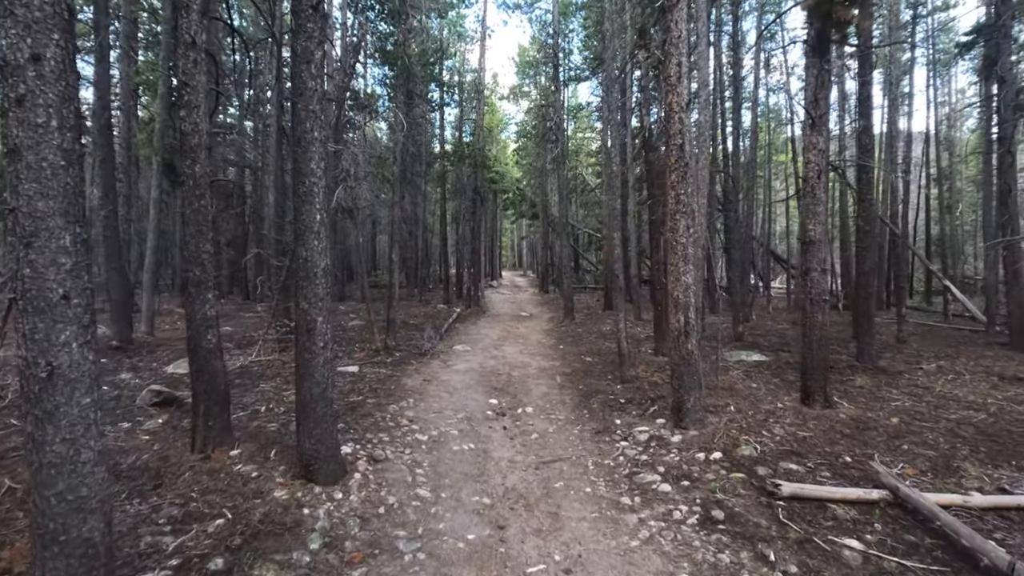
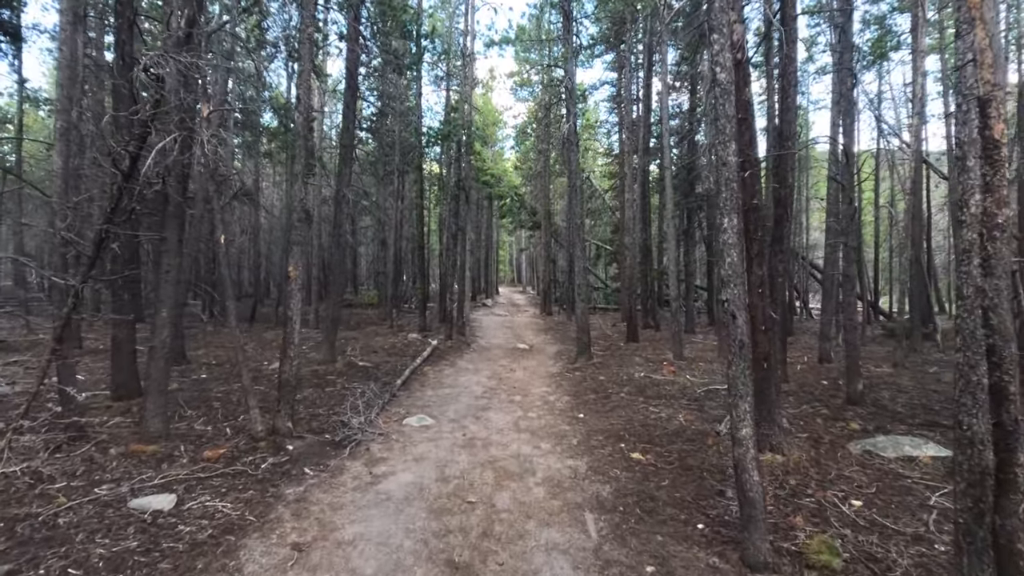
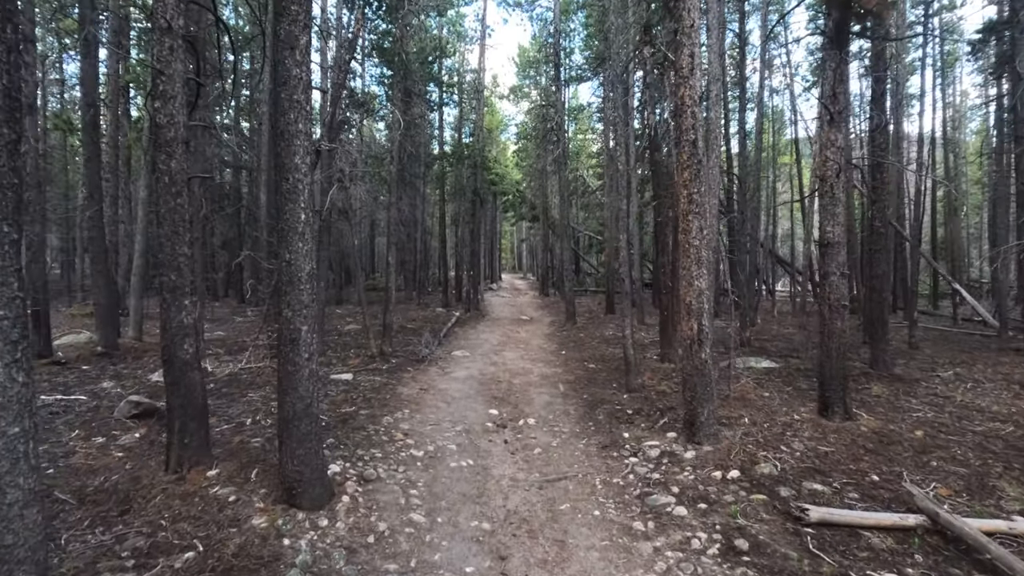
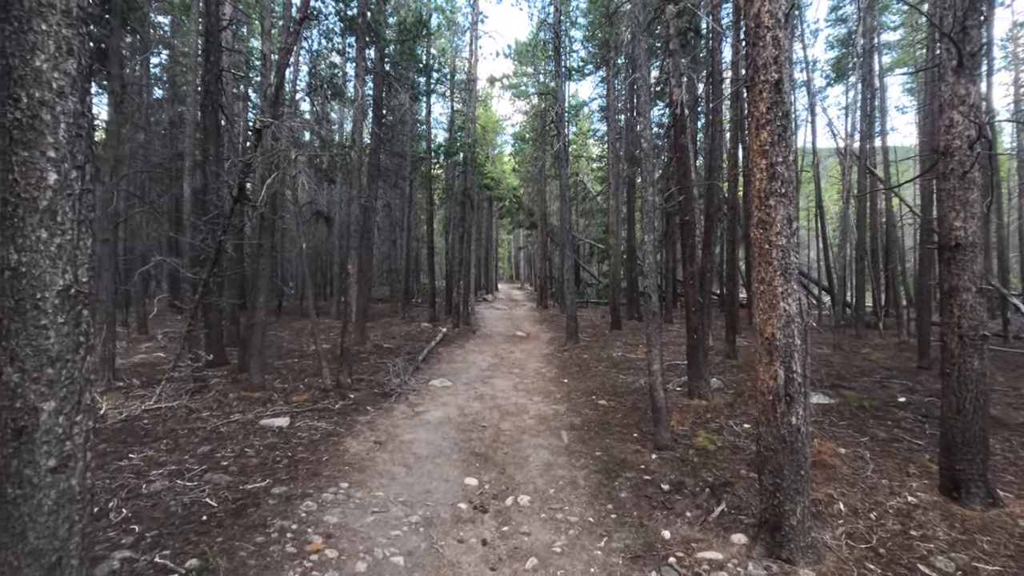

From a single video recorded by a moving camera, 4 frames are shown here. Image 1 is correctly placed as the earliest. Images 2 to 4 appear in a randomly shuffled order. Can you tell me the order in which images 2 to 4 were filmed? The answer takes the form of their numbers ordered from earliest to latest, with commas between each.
3, 4, 2
